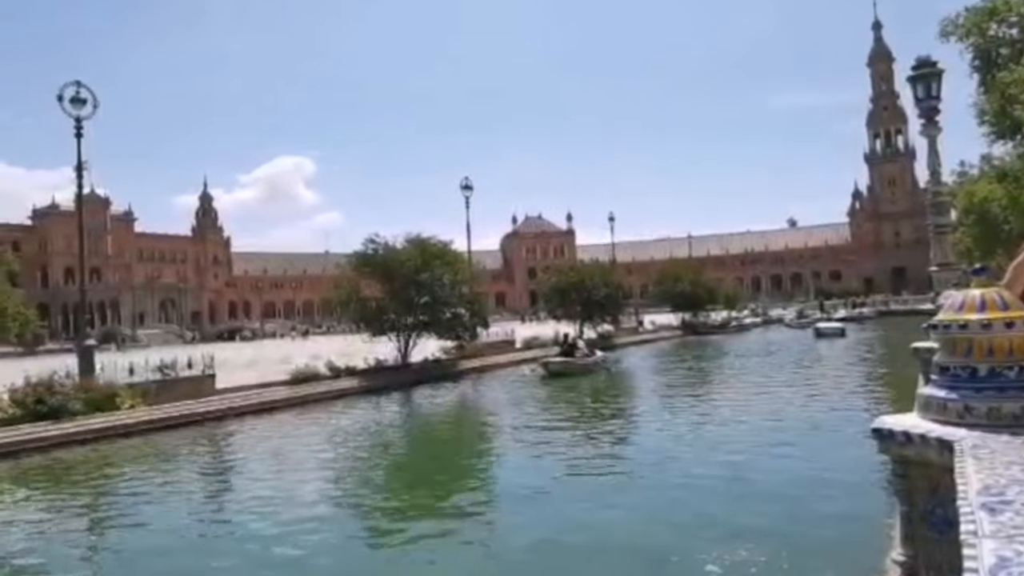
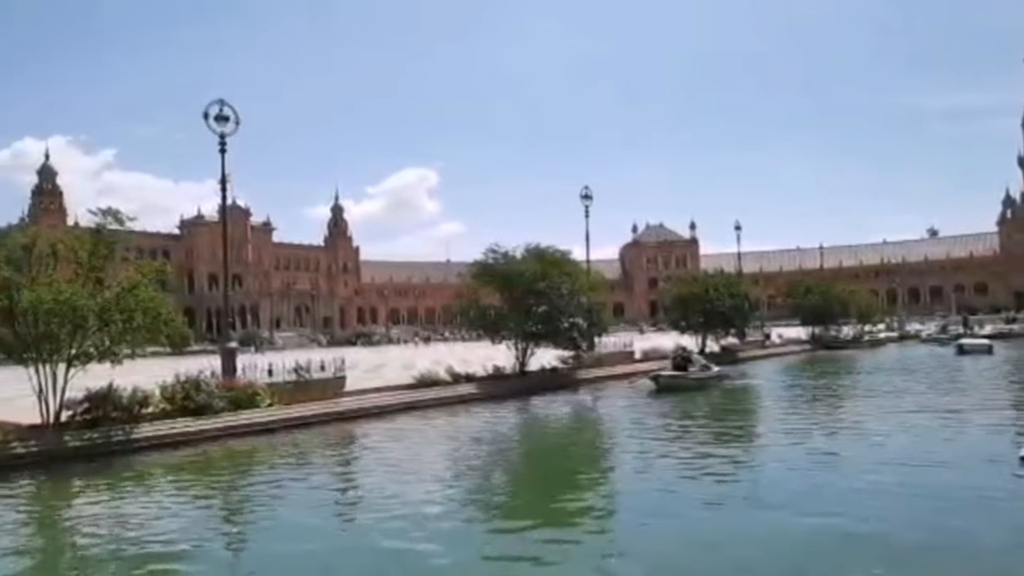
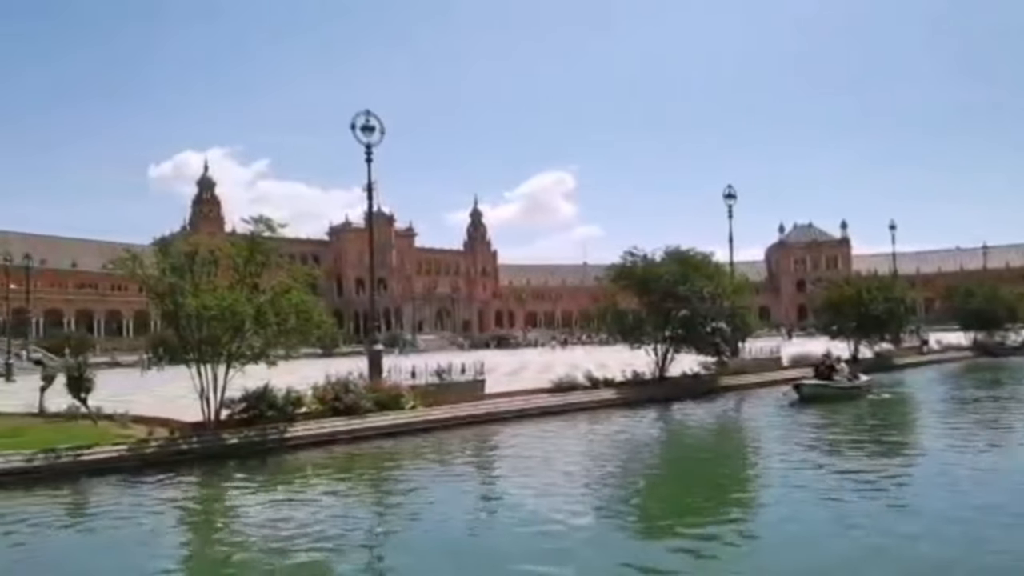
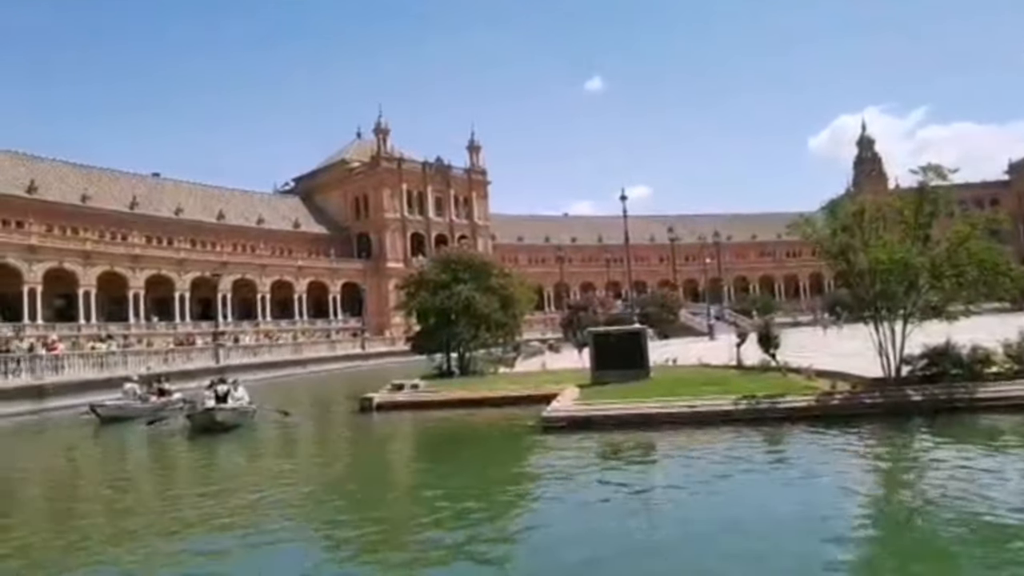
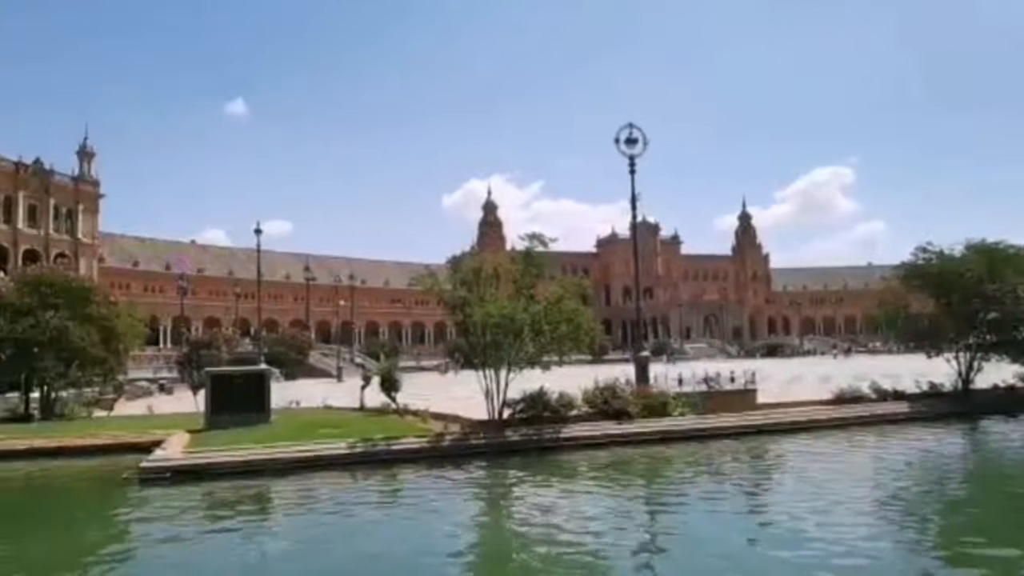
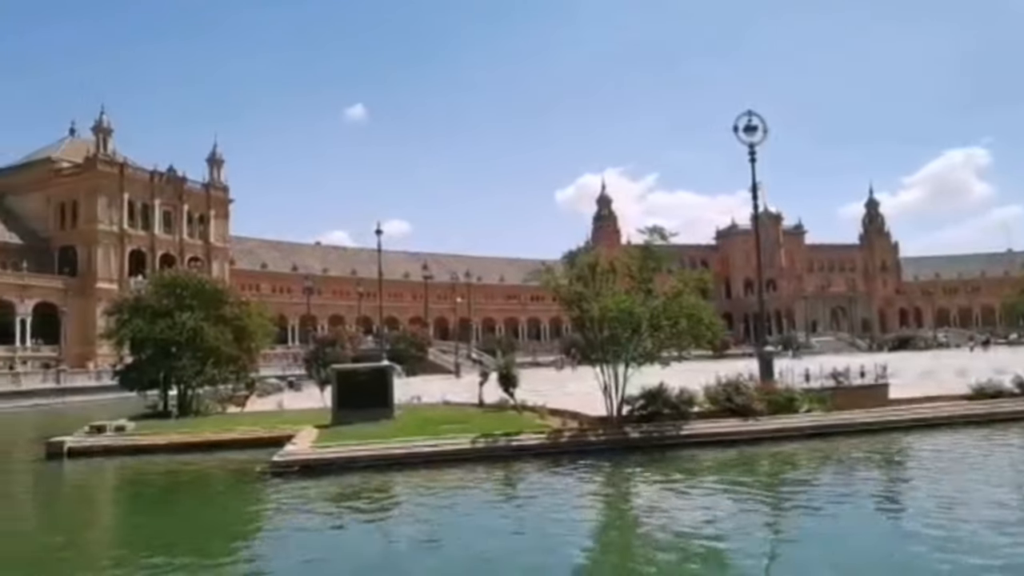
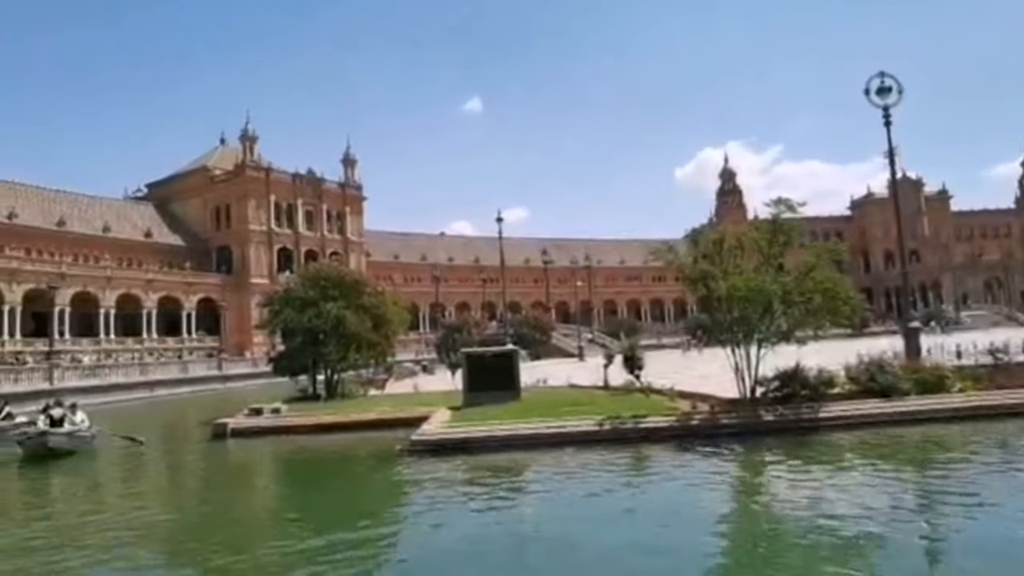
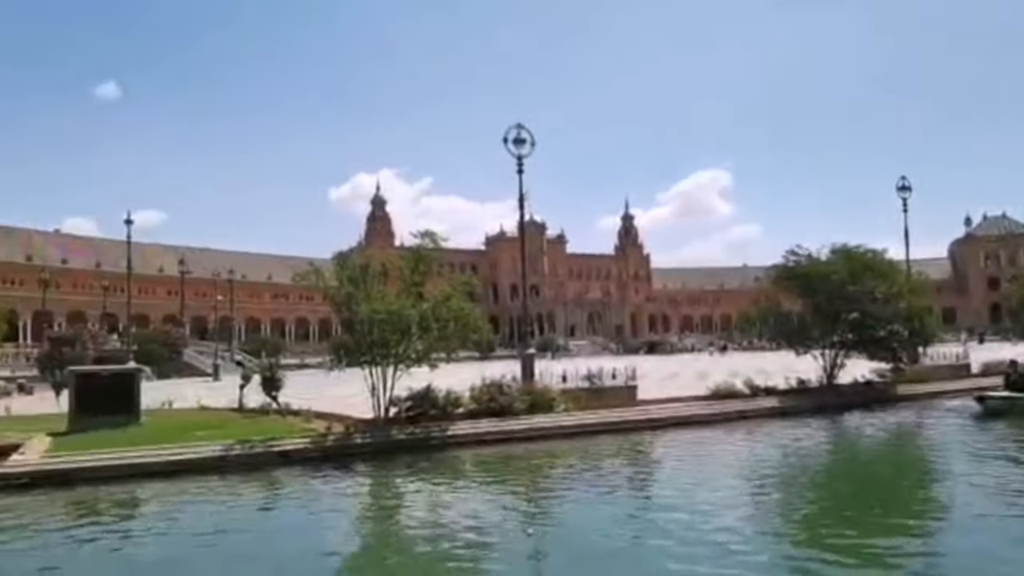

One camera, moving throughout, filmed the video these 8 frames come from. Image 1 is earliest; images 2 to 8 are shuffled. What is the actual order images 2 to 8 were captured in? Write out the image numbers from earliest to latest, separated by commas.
2, 3, 8, 5, 6, 7, 4
